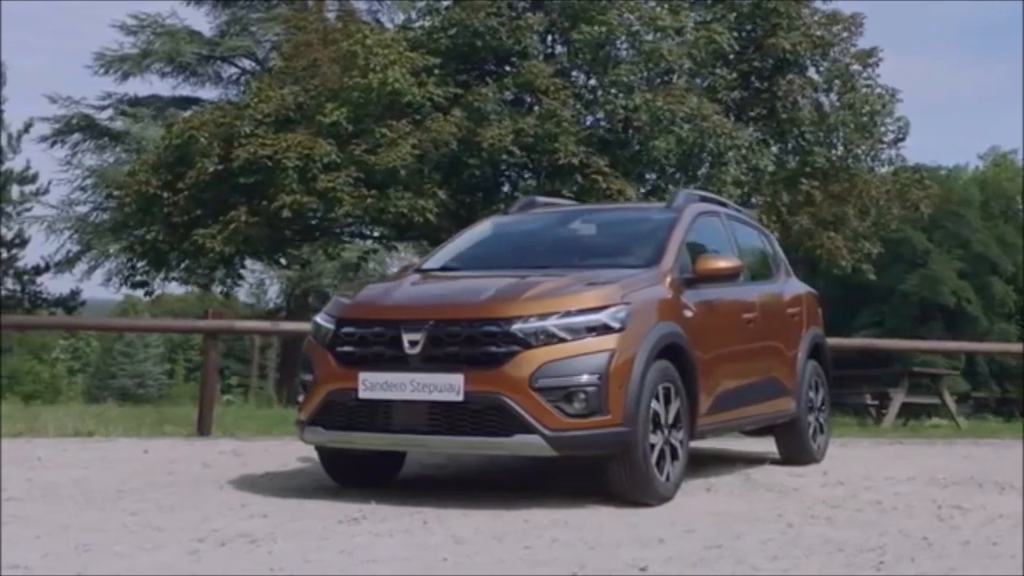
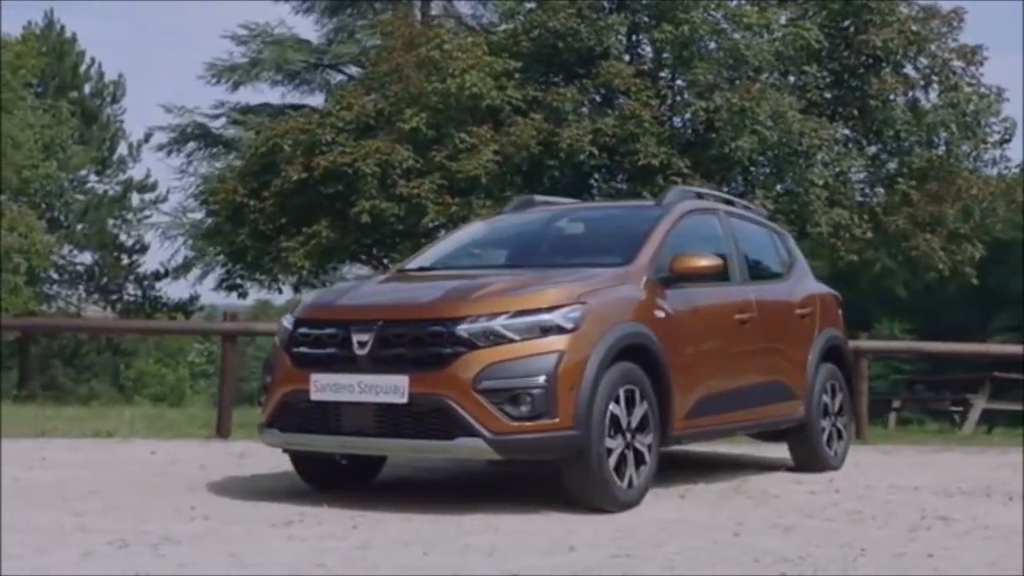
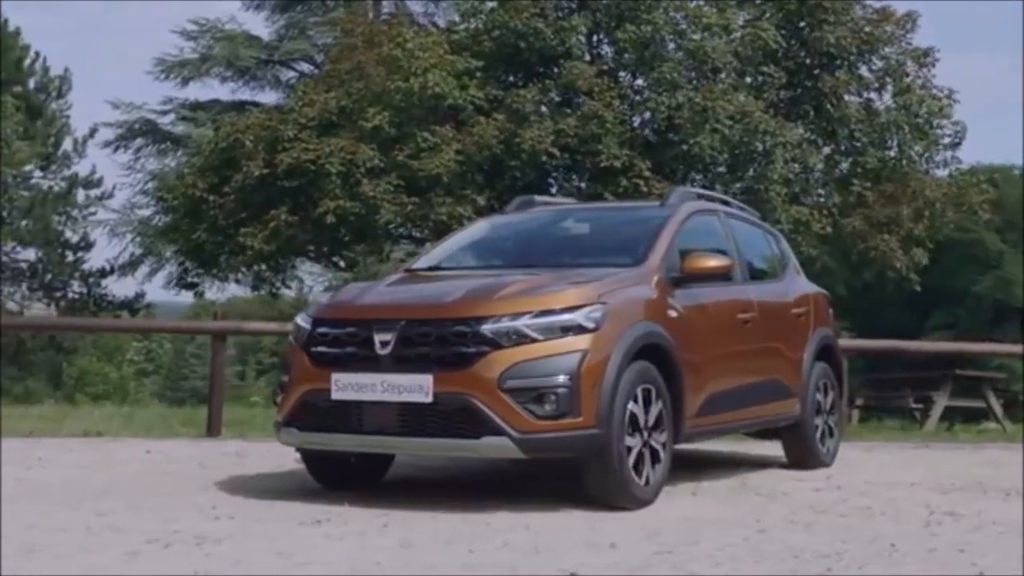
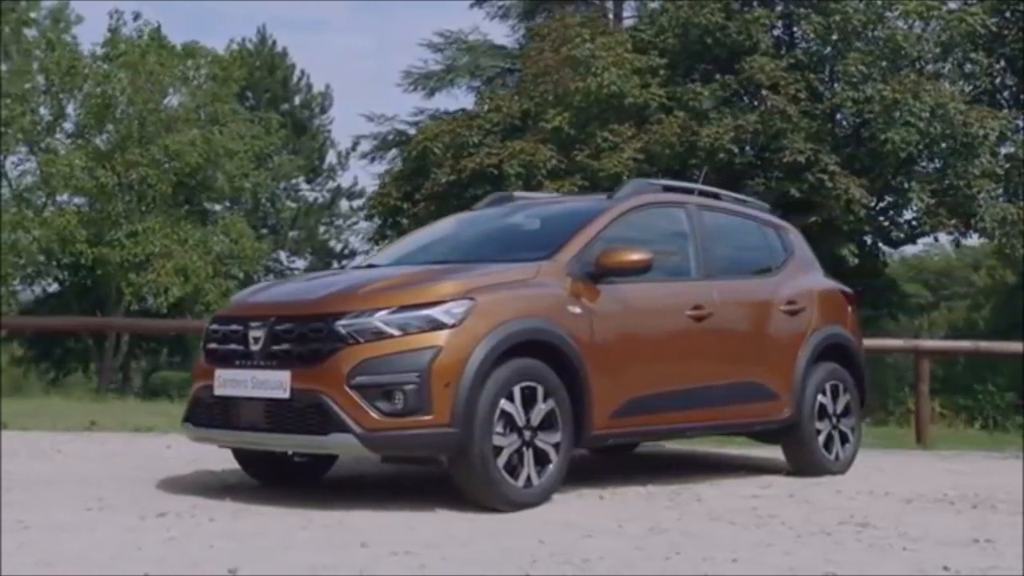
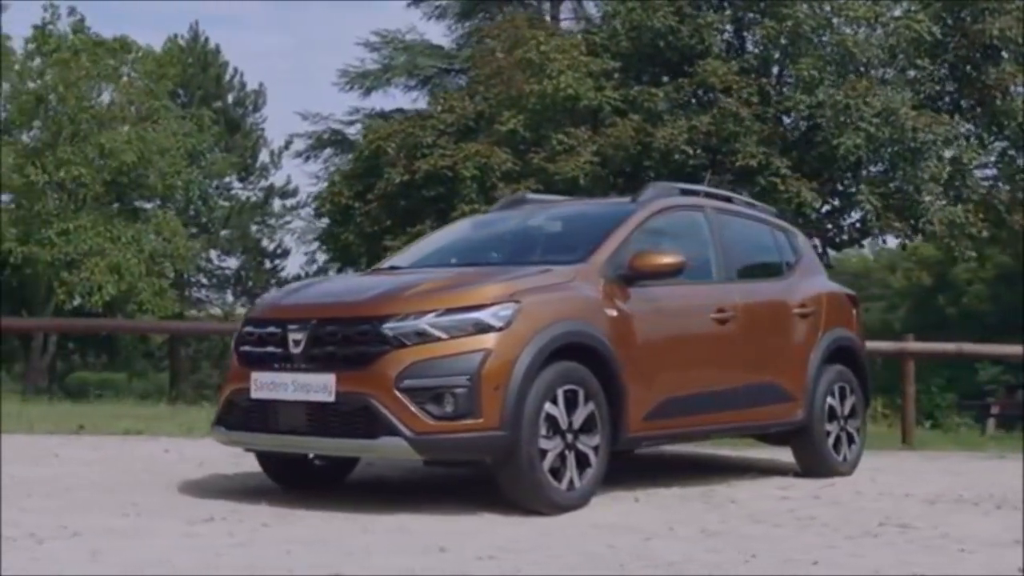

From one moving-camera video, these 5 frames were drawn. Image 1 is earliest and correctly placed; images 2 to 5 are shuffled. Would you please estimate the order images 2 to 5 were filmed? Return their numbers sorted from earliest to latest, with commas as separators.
3, 2, 5, 4
